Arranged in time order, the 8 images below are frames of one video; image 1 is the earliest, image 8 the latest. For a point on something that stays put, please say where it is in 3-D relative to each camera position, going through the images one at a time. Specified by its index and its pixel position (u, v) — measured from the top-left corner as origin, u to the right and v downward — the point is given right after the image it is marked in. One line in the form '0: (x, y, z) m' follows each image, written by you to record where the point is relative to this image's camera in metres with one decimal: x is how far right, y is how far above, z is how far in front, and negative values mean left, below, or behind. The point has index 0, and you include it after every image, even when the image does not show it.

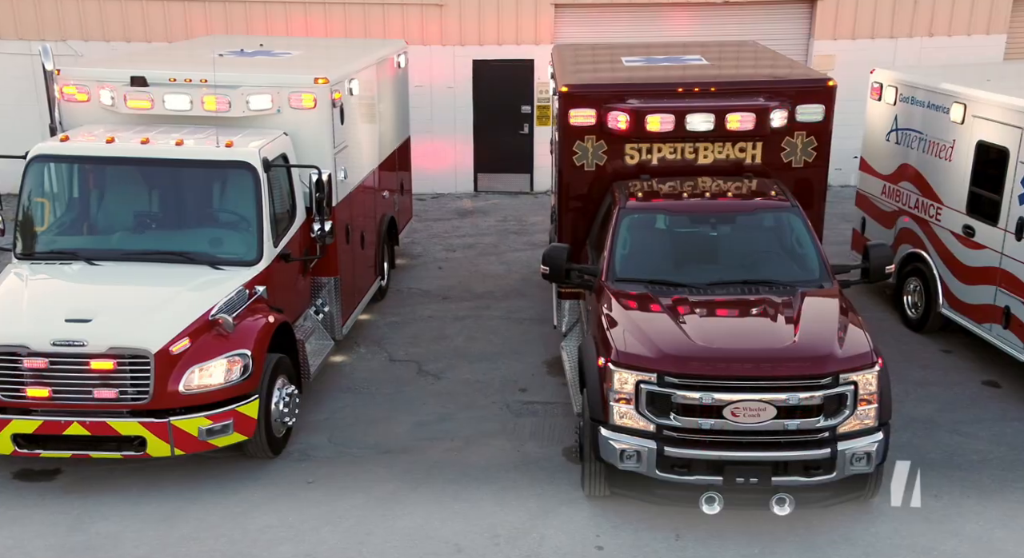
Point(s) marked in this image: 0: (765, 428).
0: (+1.3, -0.8, +5.4) m
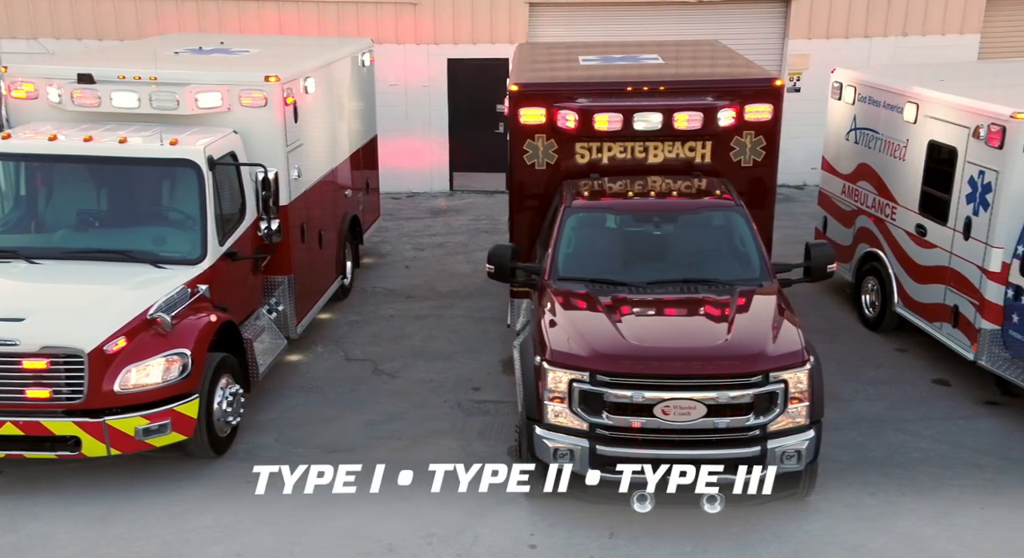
0: (+1.0, -0.8, +5.4) m
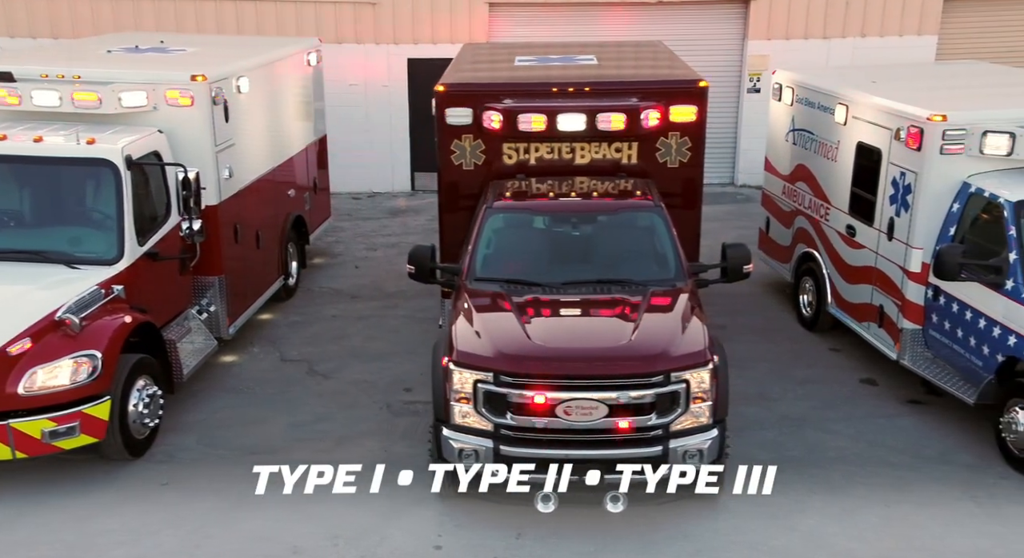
0: (+0.5, -0.8, +5.4) m
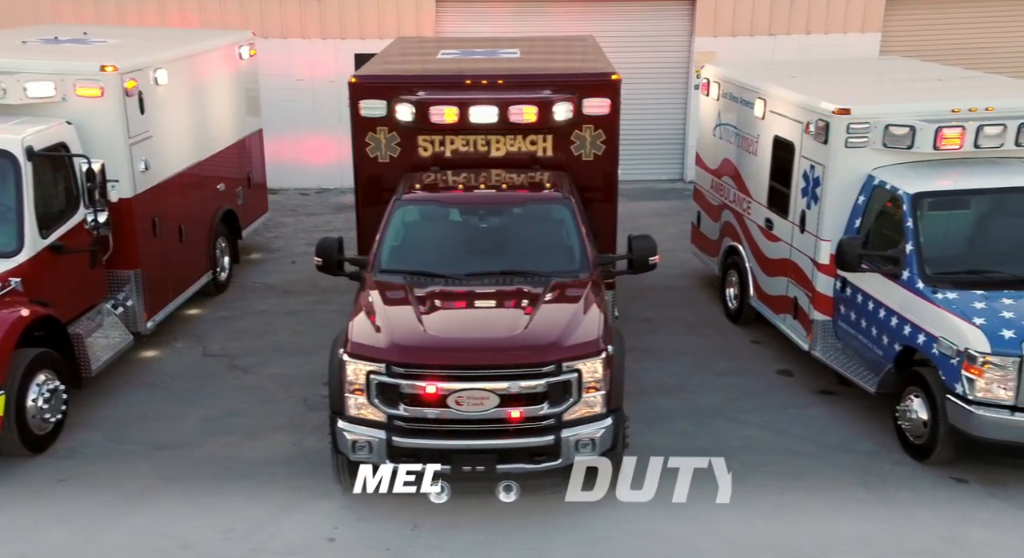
0: (-0.1, -0.7, +5.4) m
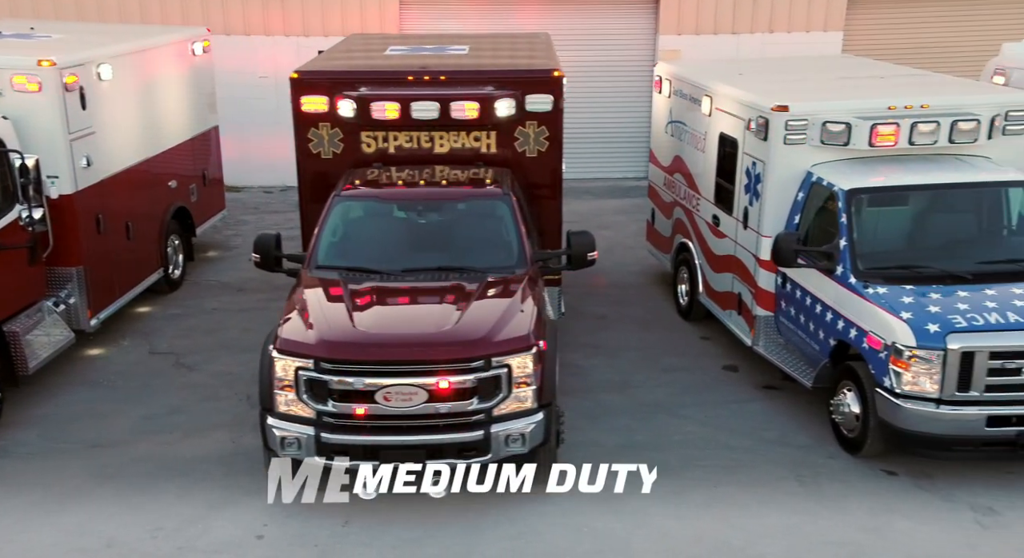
0: (-0.5, -0.7, +5.4) m
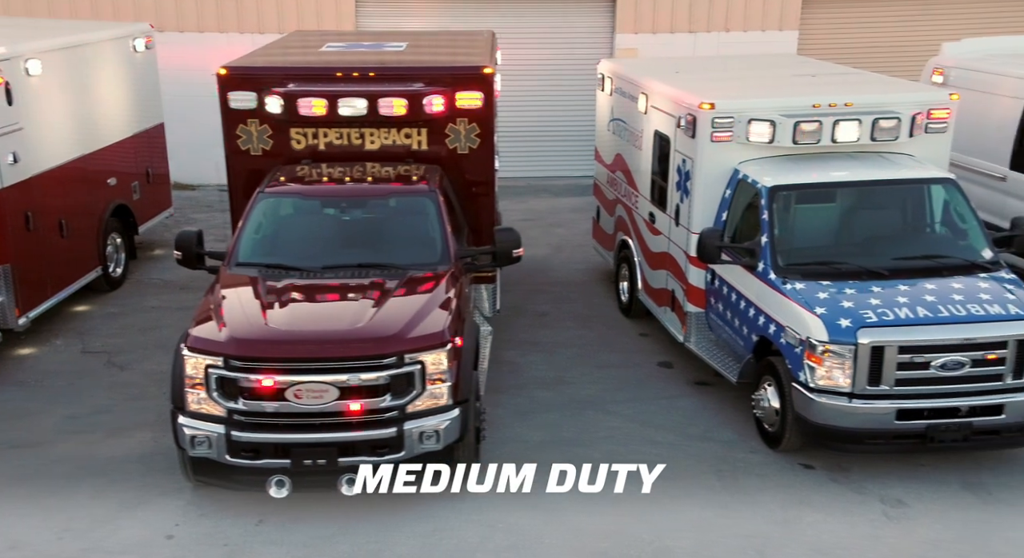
0: (-1.0, -0.7, +5.4) m
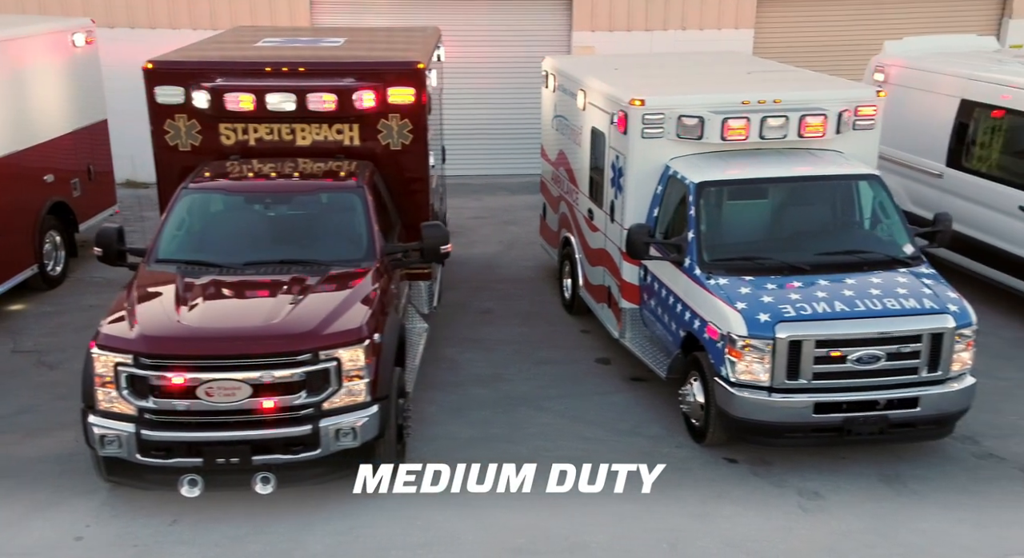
0: (-1.4, -0.7, +5.3) m
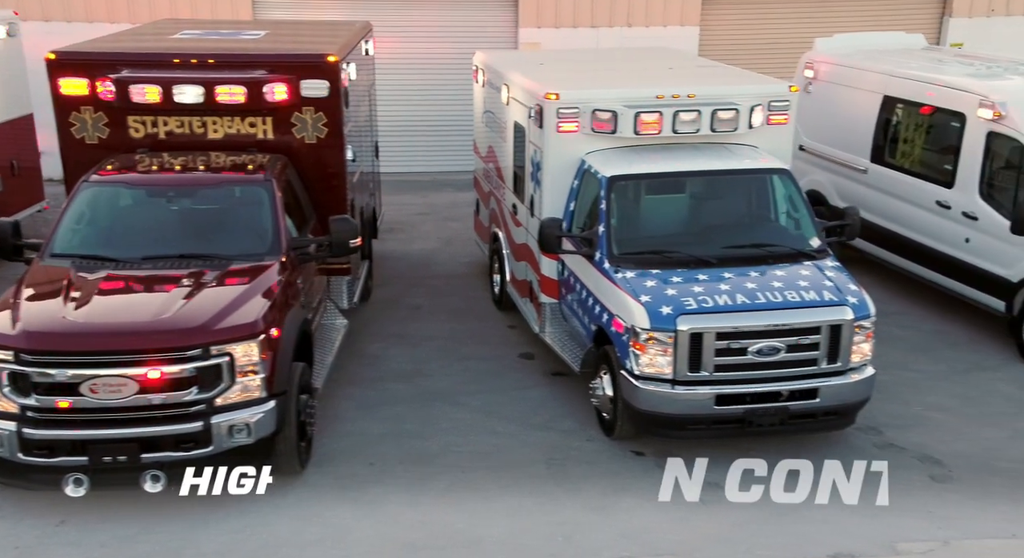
0: (-2.0, -0.6, +5.2) m
